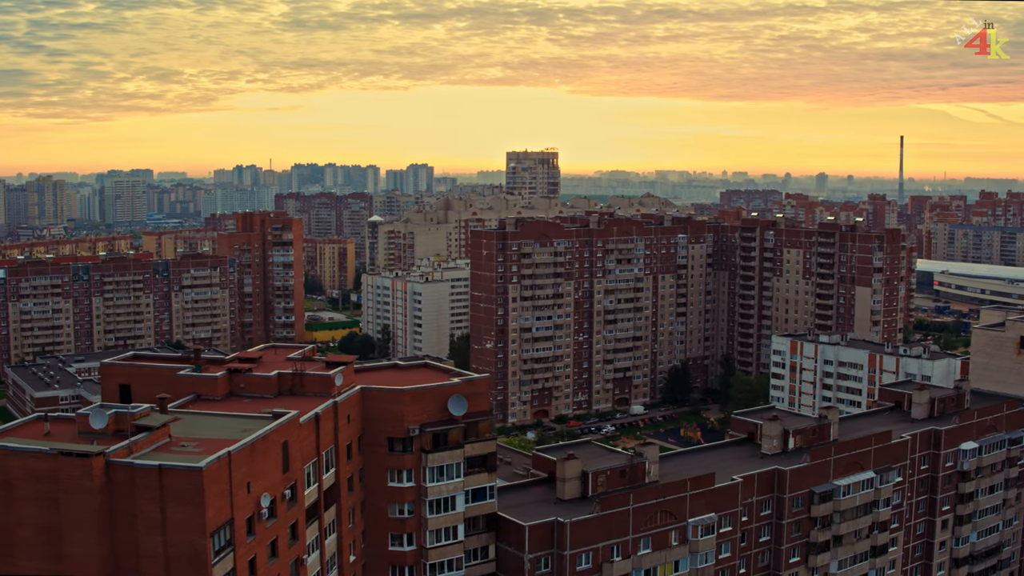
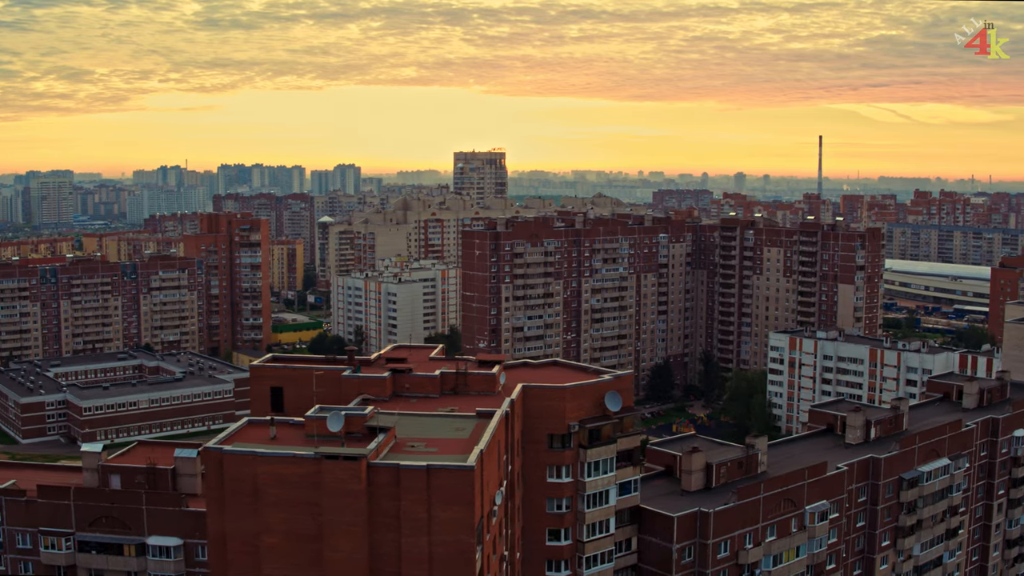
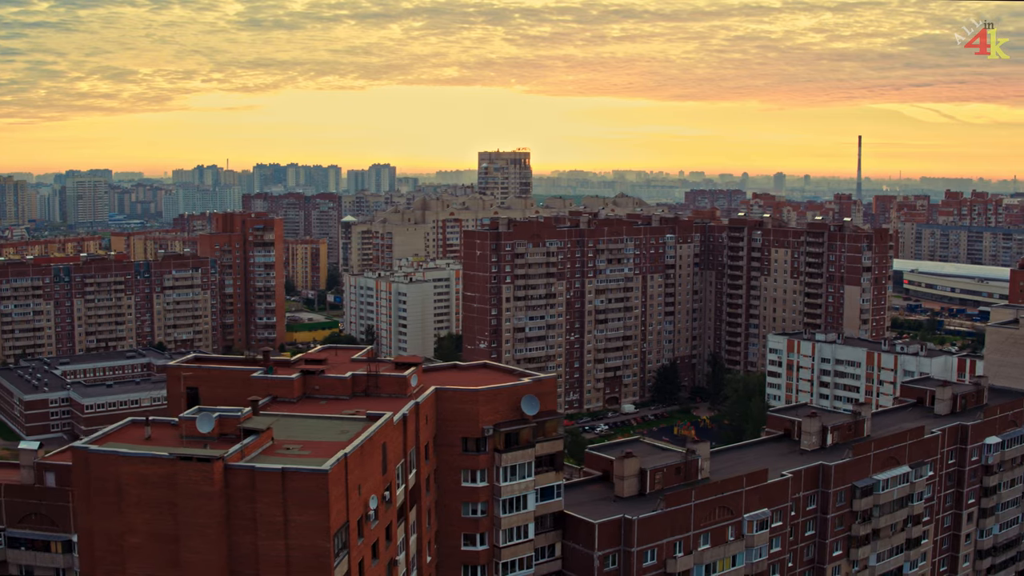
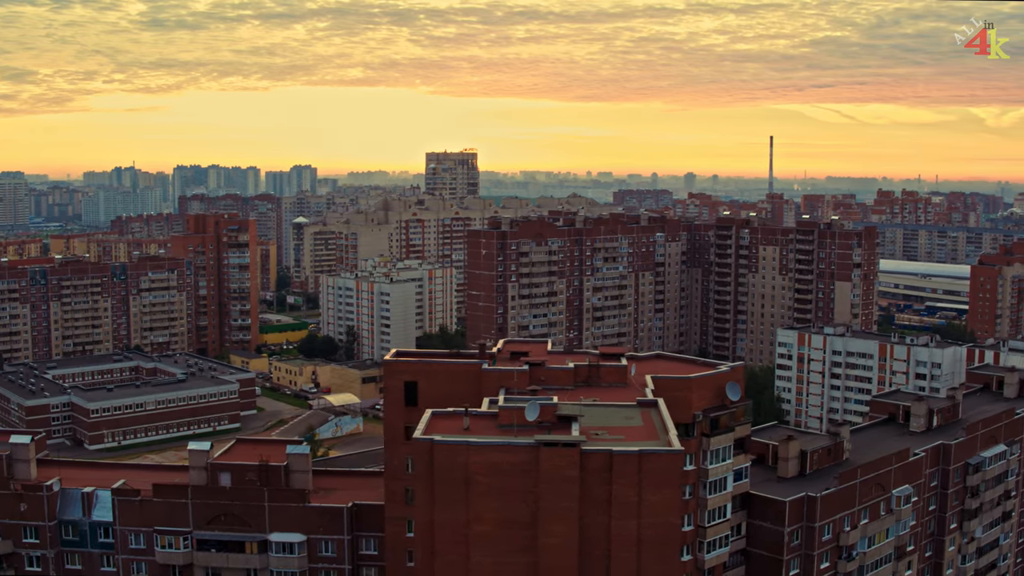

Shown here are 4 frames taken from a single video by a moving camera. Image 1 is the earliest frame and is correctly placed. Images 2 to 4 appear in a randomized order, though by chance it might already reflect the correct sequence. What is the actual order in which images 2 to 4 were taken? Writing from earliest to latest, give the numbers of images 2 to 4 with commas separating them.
3, 2, 4
